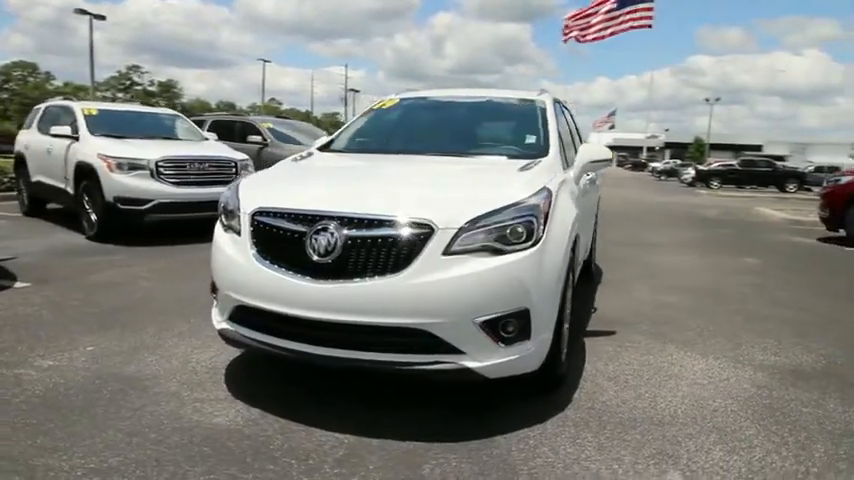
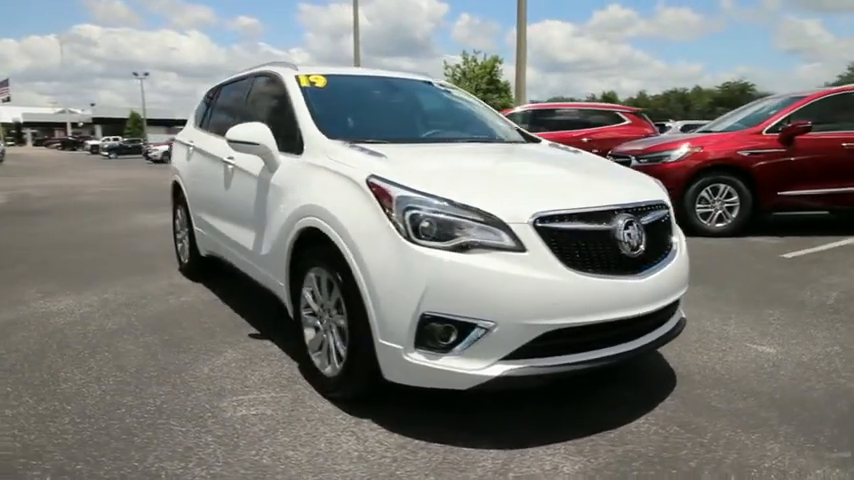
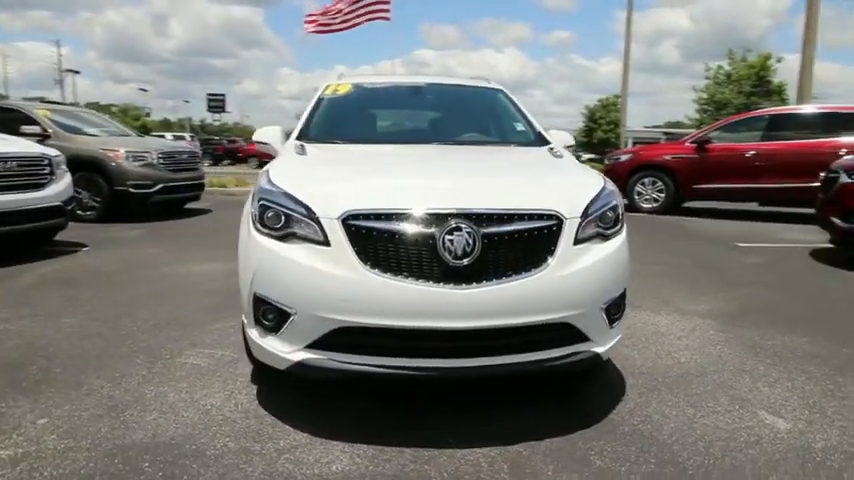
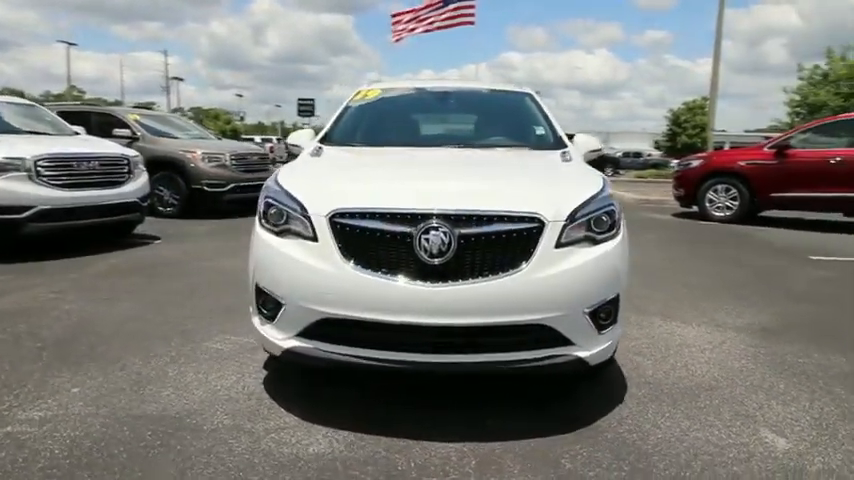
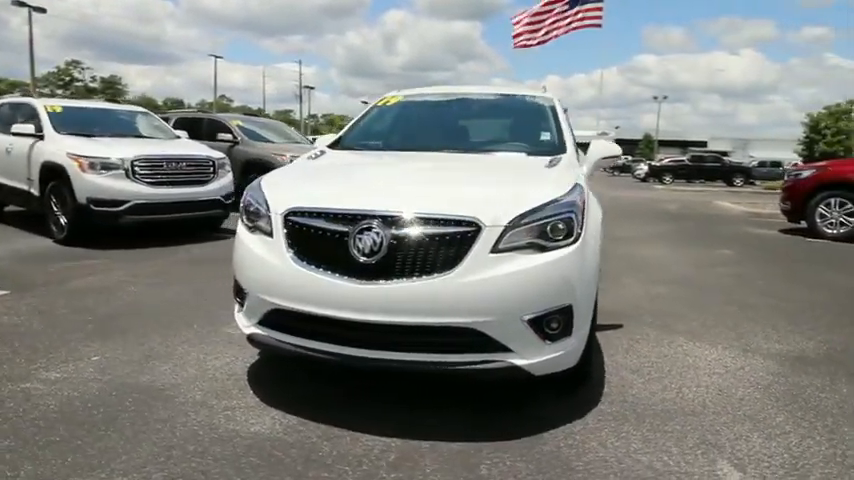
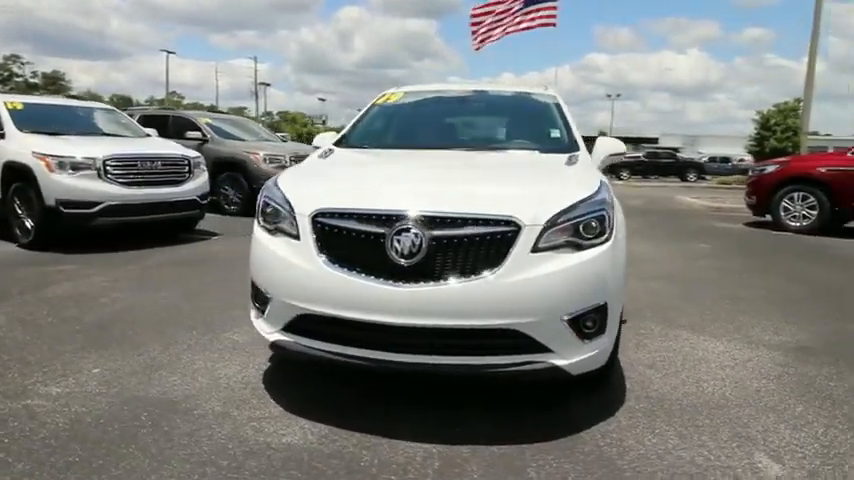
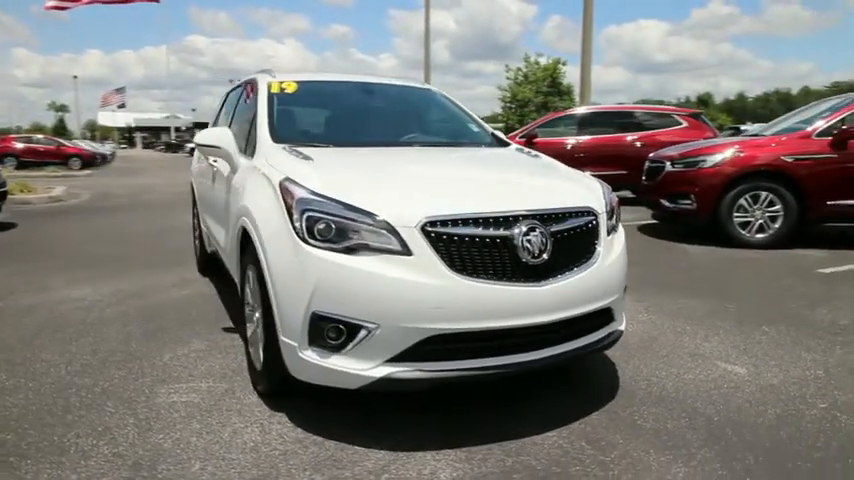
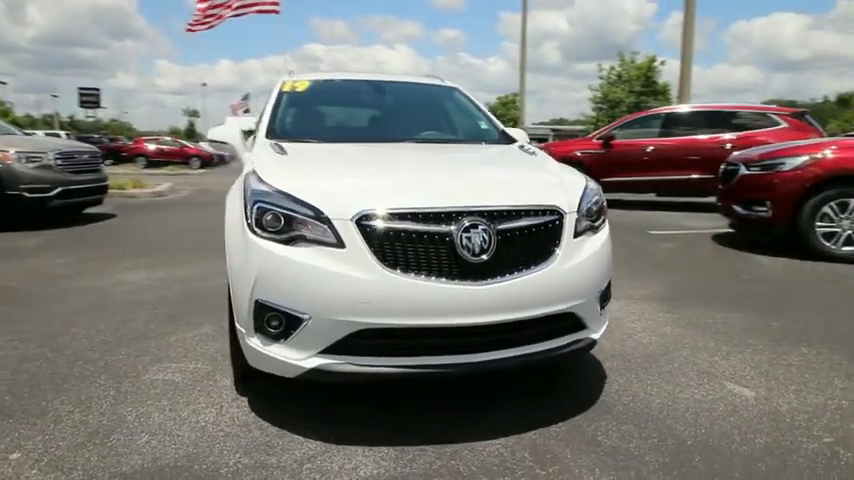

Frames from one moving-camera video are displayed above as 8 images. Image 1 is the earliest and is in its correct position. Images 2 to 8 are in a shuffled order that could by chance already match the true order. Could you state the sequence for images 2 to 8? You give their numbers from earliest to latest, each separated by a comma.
5, 6, 4, 3, 8, 7, 2
